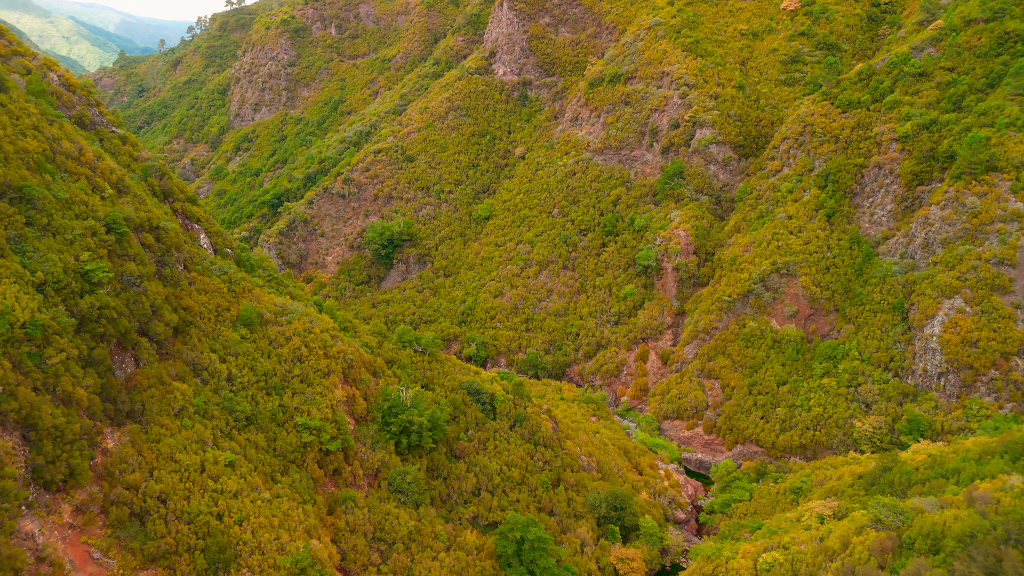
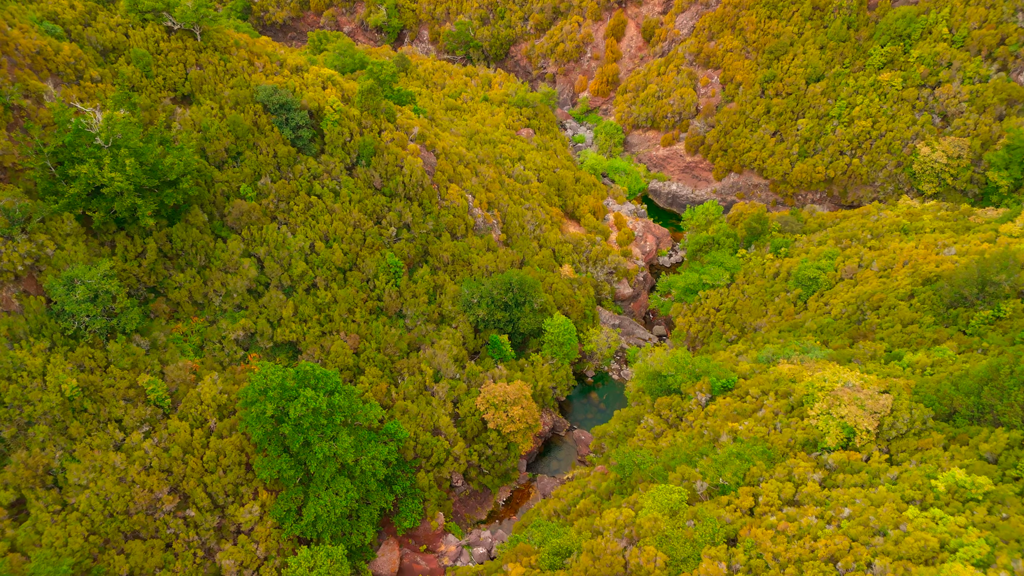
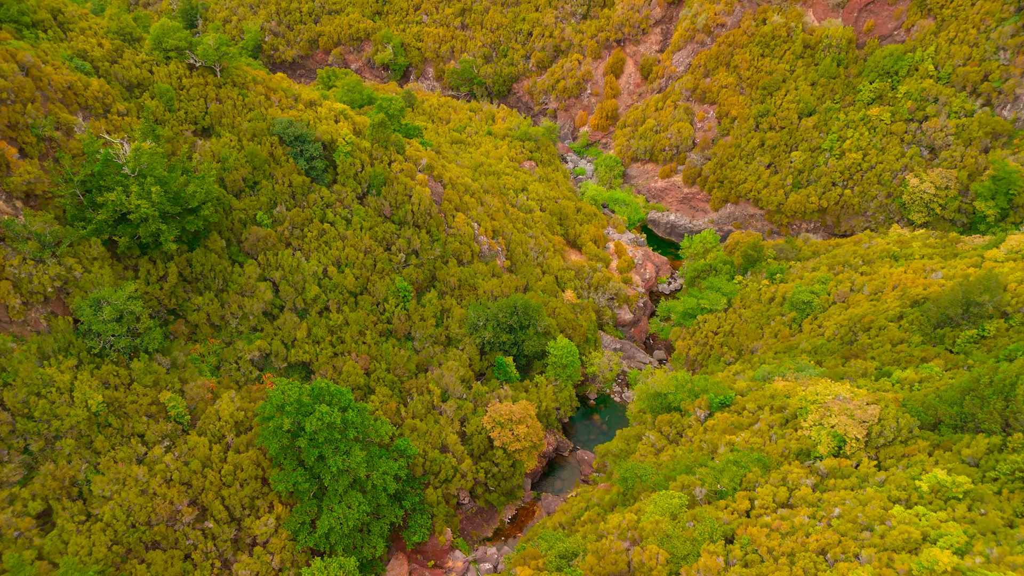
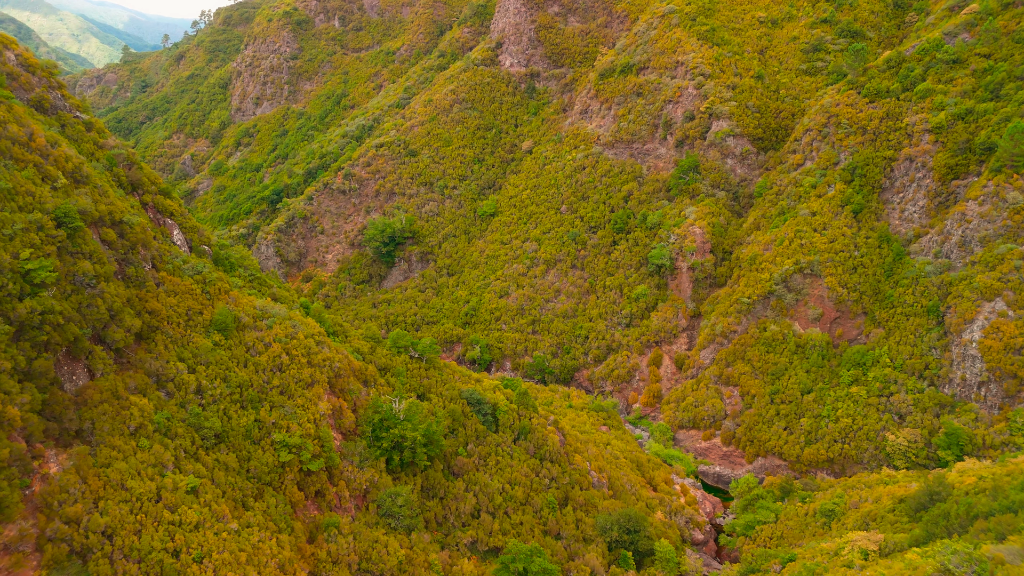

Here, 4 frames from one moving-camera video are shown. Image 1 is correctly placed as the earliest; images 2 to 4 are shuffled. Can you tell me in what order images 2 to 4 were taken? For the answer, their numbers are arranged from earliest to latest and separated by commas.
4, 3, 2
